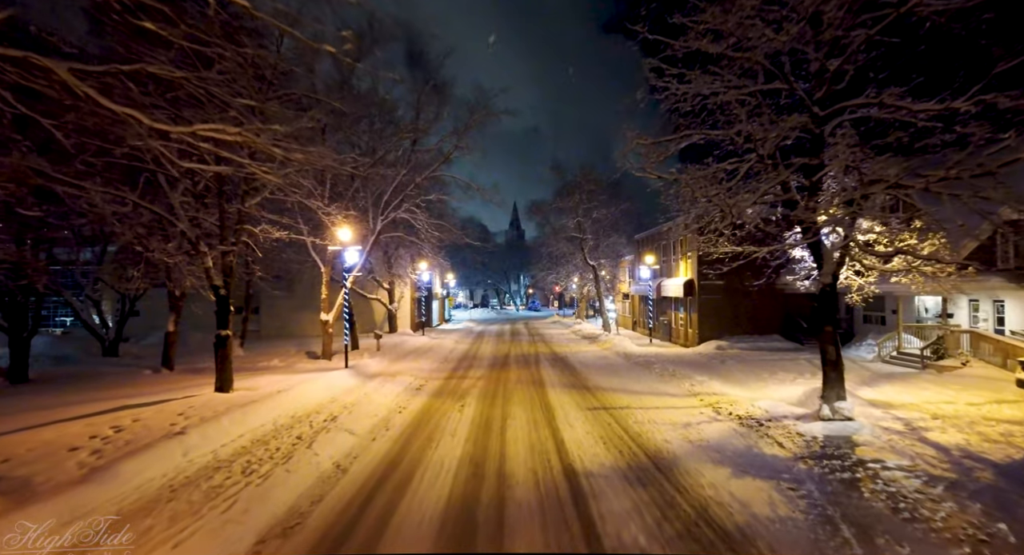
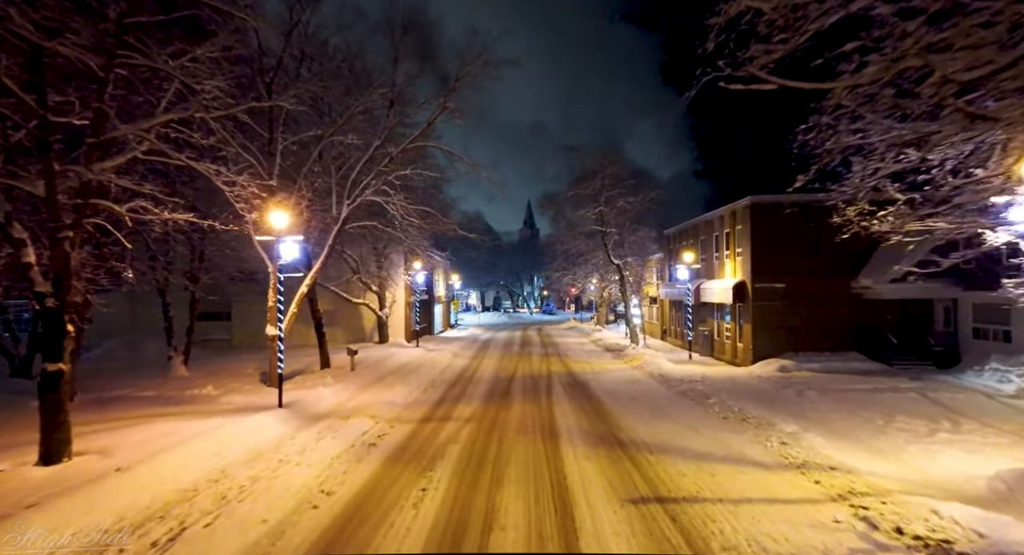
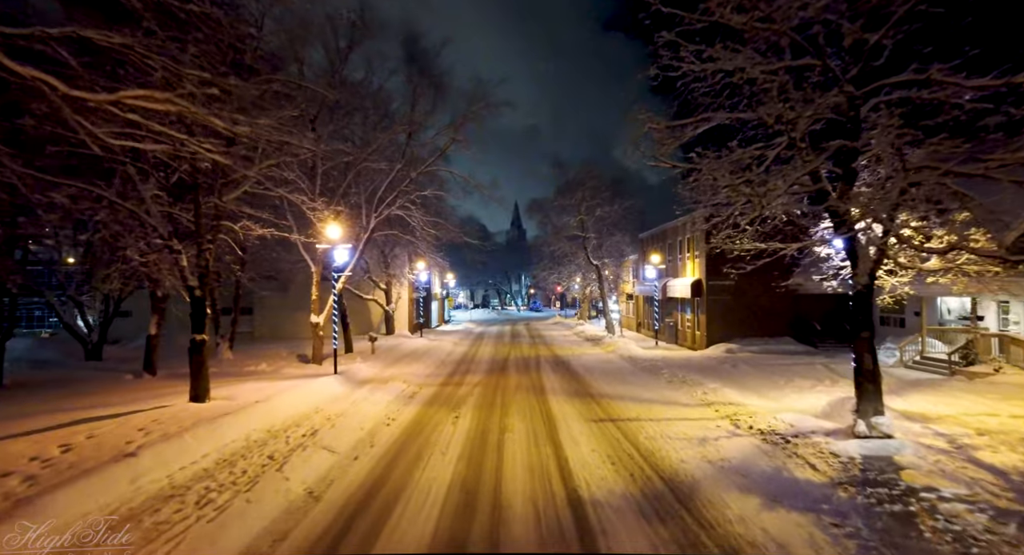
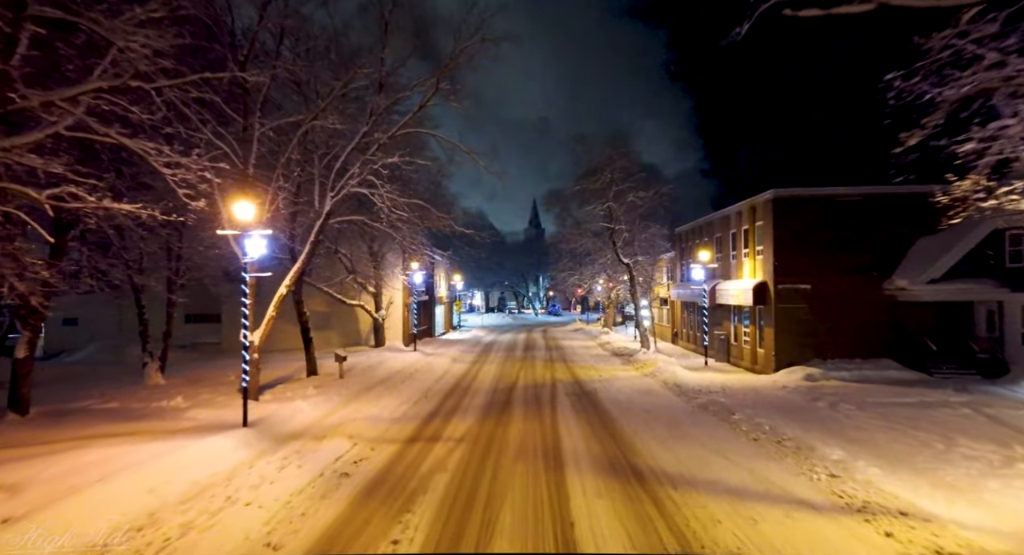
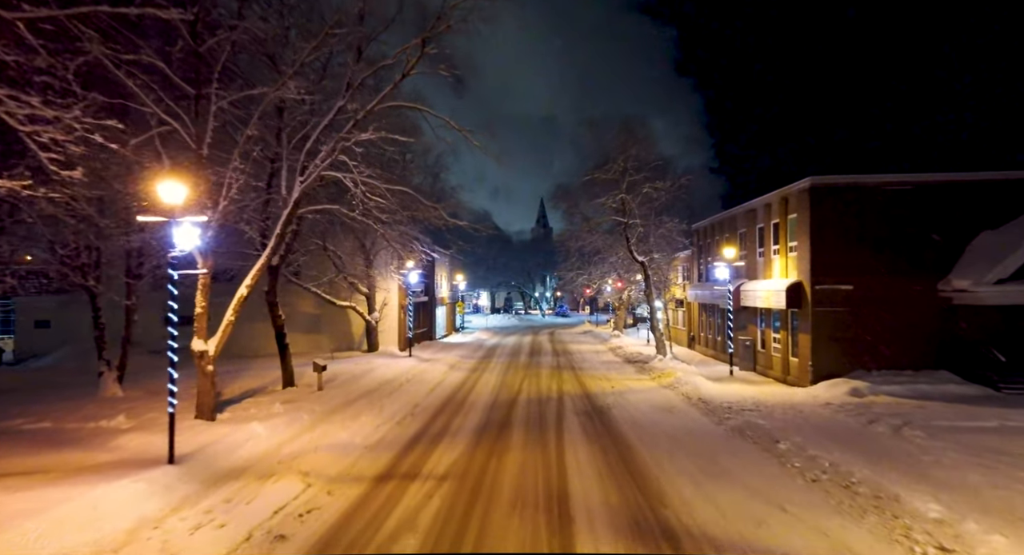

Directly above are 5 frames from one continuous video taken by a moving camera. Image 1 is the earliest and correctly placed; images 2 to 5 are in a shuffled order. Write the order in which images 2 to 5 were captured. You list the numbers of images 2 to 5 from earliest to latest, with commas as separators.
3, 2, 4, 5
